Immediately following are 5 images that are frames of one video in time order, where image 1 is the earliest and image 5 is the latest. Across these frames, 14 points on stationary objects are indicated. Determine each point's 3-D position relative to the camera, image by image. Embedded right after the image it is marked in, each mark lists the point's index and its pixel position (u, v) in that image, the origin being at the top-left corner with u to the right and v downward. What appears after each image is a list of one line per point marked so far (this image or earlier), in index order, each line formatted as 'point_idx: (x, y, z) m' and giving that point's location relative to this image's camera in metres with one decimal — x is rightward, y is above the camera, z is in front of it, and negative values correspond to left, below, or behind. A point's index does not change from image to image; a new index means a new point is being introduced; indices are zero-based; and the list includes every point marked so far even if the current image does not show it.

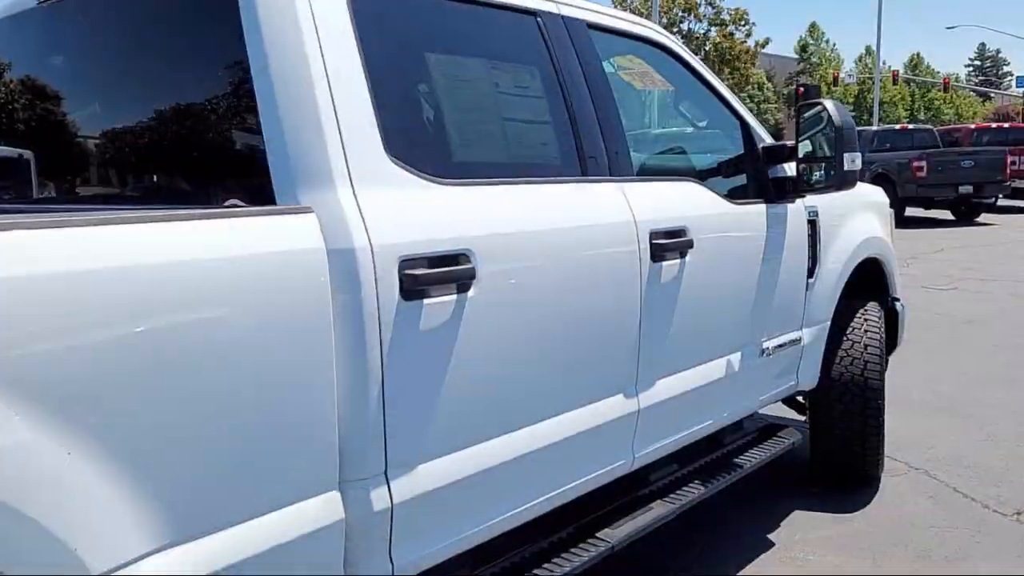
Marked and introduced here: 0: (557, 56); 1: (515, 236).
0: (+0.1, +0.7, +2.7) m
1: (0.0, +0.1, +2.3) m
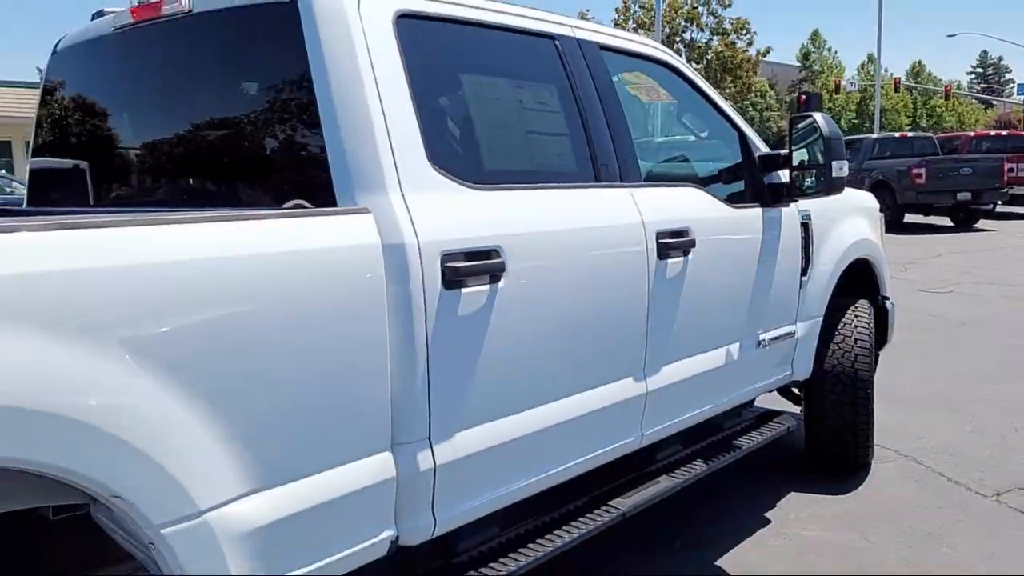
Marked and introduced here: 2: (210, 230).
0: (+0.2, +0.7, +3.1) m
1: (+0.1, +0.2, +2.6) m
2: (-0.6, +0.1, +1.9) m
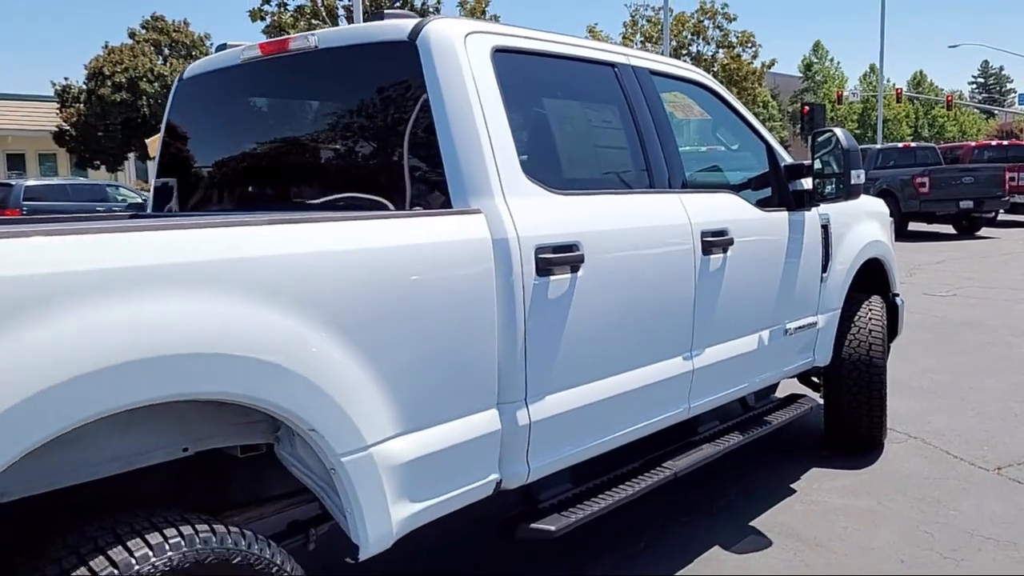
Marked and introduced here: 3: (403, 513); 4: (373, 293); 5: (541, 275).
0: (+0.5, +0.7, +3.6) m
1: (+0.3, +0.2, +3.1) m
2: (-0.4, +0.2, +2.4) m
3: (-0.3, -0.6, +2.5) m
4: (-0.3, 0.0, +2.4) m
5: (+0.1, 0.0, +2.8) m
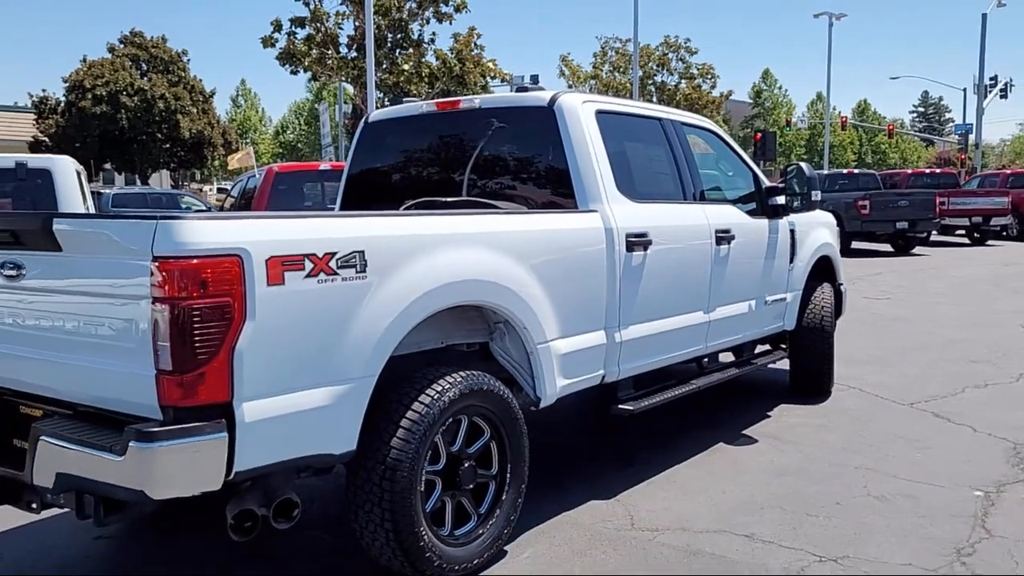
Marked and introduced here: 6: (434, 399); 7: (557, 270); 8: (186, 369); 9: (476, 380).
0: (+0.9, +0.9, +5.4) m
1: (+0.8, +0.3, +5.0) m
2: (+0.1, +0.3, +4.2) m
3: (+0.2, -0.4, +4.2) m
4: (+0.2, +0.1, +4.2) m
5: (+0.6, +0.2, +4.6) m
6: (-0.3, -0.4, +3.5) m
7: (+0.2, +0.1, +4.2) m
8: (-1.0, -0.2, +2.8) m
9: (-0.1, -0.4, +3.7) m
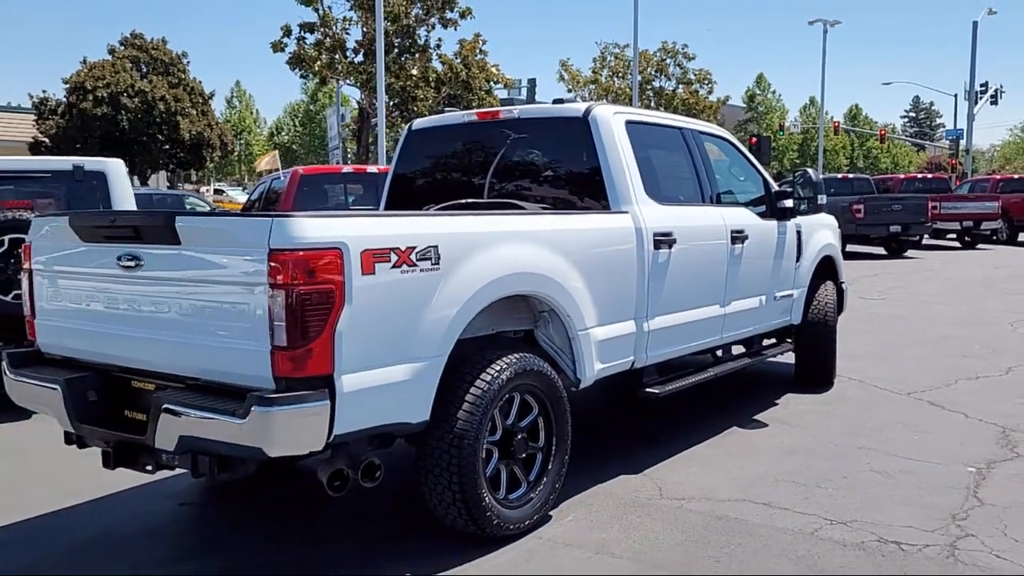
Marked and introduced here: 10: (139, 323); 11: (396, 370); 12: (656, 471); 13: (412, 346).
0: (+1.1, +0.9, +5.9) m
1: (+1.0, +0.4, +5.4) m
2: (+0.3, +0.4, +4.7) m
3: (+0.4, -0.4, +4.7) m
4: (+0.4, +0.2, +4.6) m
5: (+0.8, +0.2, +5.1) m
6: (-0.1, -0.4, +4.0) m
7: (+0.4, +0.1, +4.6) m
8: (-0.8, -0.2, +3.3) m
9: (+0.1, -0.3, +4.2) m
10: (-1.5, -0.1, +3.7) m
11: (-0.4, -0.3, +3.6) m
12: (+0.8, -1.0, +5.1) m
13: (-0.4, -0.2, +3.6) m
